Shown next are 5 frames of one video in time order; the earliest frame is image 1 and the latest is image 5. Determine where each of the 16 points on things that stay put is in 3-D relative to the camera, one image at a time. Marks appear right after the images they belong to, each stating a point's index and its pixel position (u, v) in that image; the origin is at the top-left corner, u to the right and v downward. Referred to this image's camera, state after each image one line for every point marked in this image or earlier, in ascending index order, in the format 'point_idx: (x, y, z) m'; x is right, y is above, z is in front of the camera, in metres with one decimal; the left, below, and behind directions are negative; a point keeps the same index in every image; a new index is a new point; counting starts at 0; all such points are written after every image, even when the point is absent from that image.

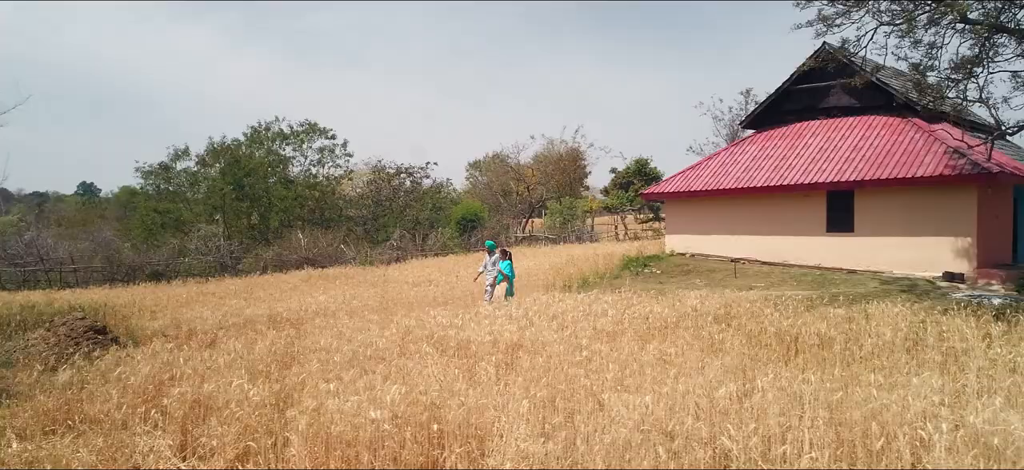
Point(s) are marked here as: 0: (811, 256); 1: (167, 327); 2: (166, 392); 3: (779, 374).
0: (+7.1, -0.5, +15.2) m
1: (-5.3, -1.4, +10.0) m
2: (-3.0, -1.4, +5.6) m
3: (+2.4, -1.2, +5.7) m
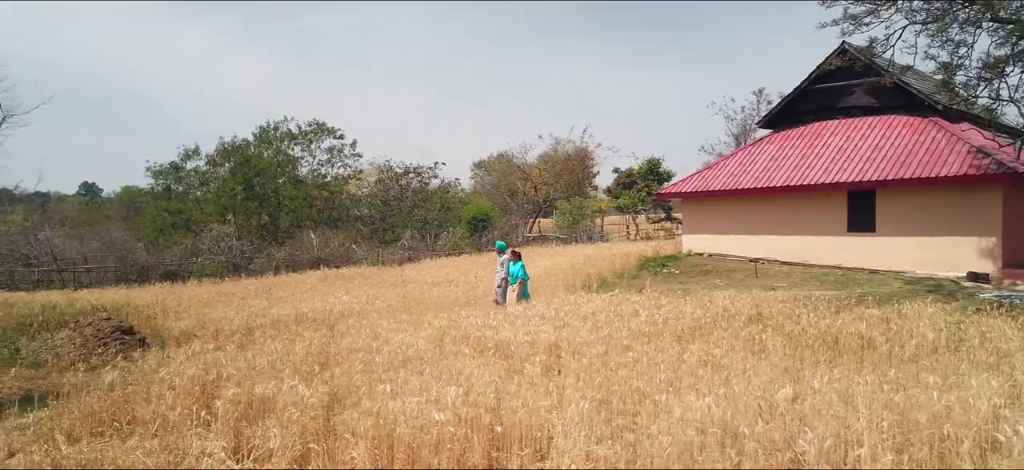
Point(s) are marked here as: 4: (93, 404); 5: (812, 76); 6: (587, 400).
0: (+7.5, -0.5, +15.1) m
1: (-4.9, -1.4, +9.9) m
2: (-2.6, -1.4, +5.6) m
3: (+2.8, -1.2, +5.7) m
4: (-3.6, -1.5, +5.6) m
5: (+7.7, +4.1, +16.5) m
6: (+0.6, -1.3, +4.9) m
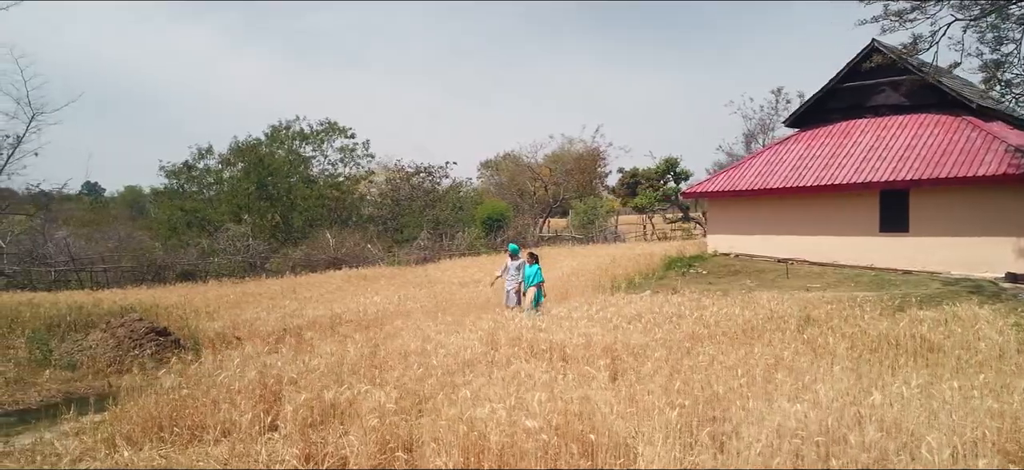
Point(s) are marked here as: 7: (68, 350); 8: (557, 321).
0: (+8.1, -0.5, +14.9) m
1: (-4.3, -1.4, +9.8) m
2: (-2.0, -1.4, +5.4) m
3: (+3.4, -1.2, +5.5) m
4: (-3.0, -1.5, +5.4) m
5: (+8.3, +4.1, +16.4) m
6: (+1.2, -1.3, +4.7) m
7: (-6.5, -1.7, +9.4) m
8: (+0.6, -1.1, +8.4) m
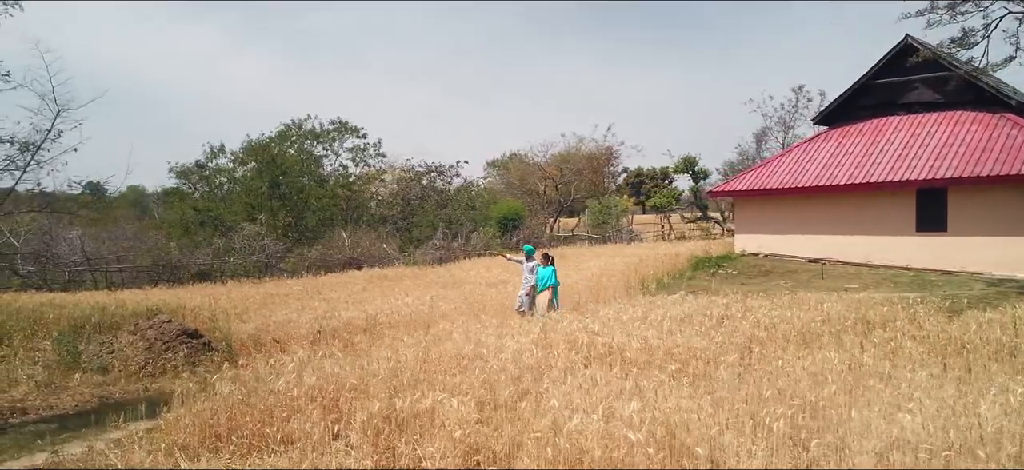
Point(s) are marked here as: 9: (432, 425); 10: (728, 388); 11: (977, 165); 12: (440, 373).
0: (+8.8, -0.5, +14.6) m
1: (-3.6, -1.4, +9.5) m
2: (-1.4, -1.3, +5.1) m
3: (+4.0, -1.2, +5.2) m
4: (-2.4, -1.5, +5.1) m
5: (+9.0, +4.1, +16.0) m
6: (+1.8, -1.2, +4.4) m
7: (-5.9, -1.7, +9.2) m
8: (+1.2, -1.1, +8.1) m
9: (-0.6, -1.3, +4.5) m
10: (+1.7, -1.2, +5.1) m
11: (+9.6, +1.4, +13.3) m
12: (-0.7, -1.2, +5.8) m
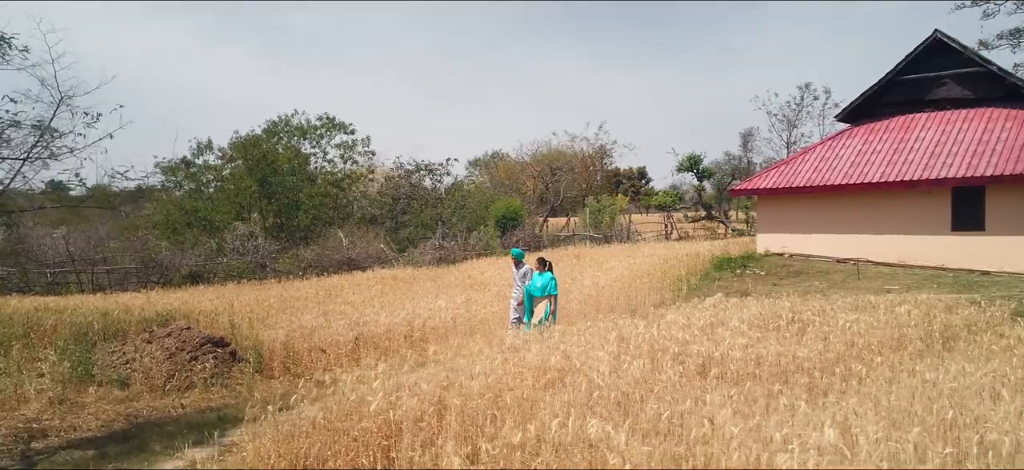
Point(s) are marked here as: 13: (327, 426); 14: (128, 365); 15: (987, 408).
0: (+9.3, -0.5, +14.3) m
1: (-2.9, -1.4, +8.7) m
2: (-0.4, -1.3, +4.4) m
3: (+5.0, -1.2, +4.7) m
4: (-1.5, -1.4, +4.4) m
5: (+9.5, +4.1, +15.7) m
6: (+2.7, -1.2, +3.9) m
7: (-5.1, -1.7, +8.3) m
8: (+2.0, -1.1, +7.5) m
9: (+0.4, -1.3, +3.9) m
10: (+2.6, -1.2, +4.5) m
11: (+10.2, +1.5, +13.0) m
12: (+0.2, -1.2, +5.2) m
13: (-1.3, -1.4, +4.6) m
14: (-4.8, -1.6, +8.2) m
15: (+3.2, -1.2, +4.4) m
